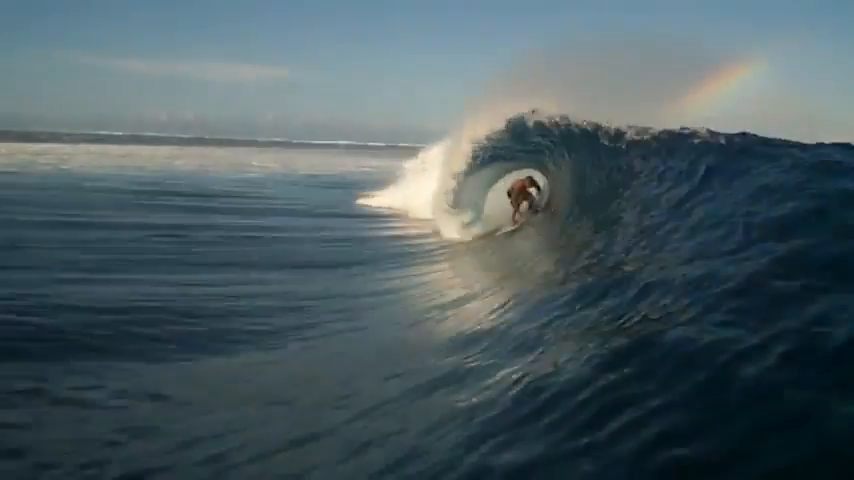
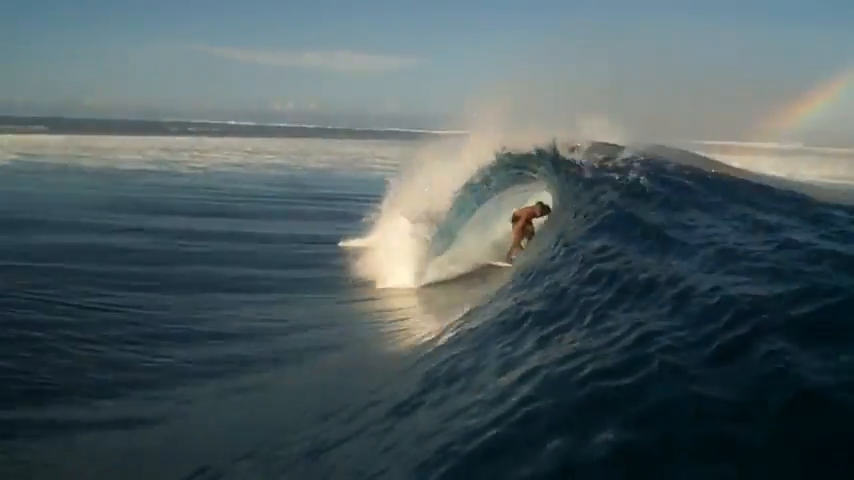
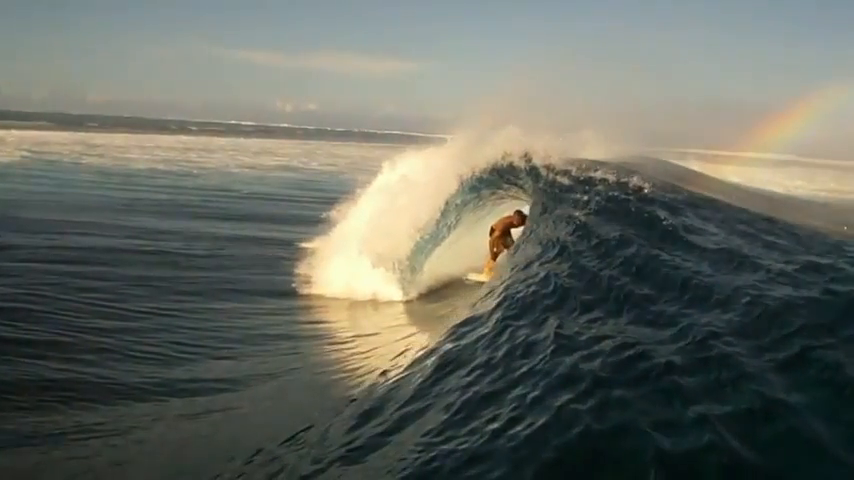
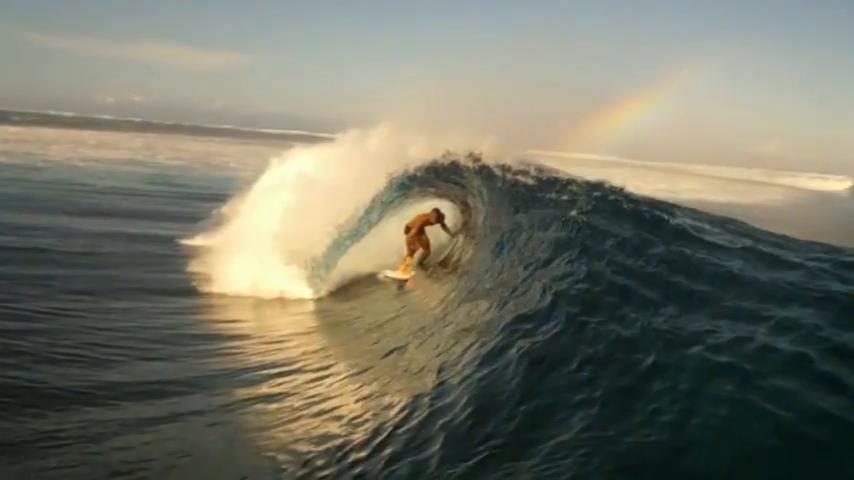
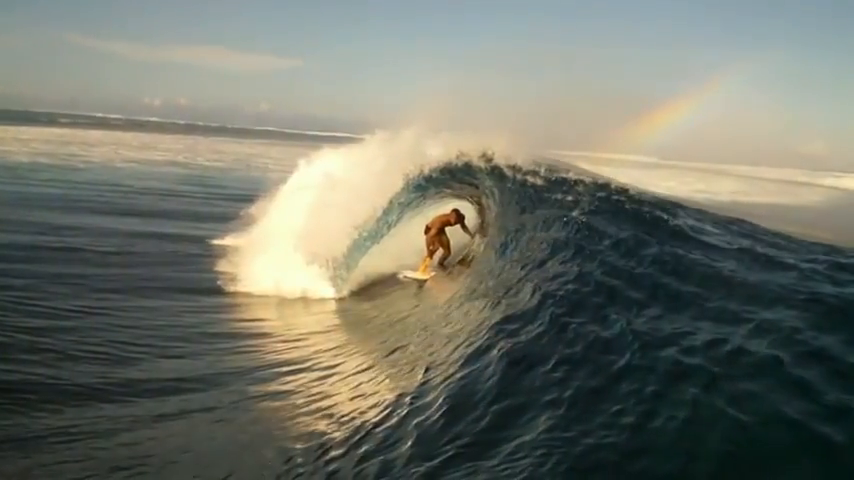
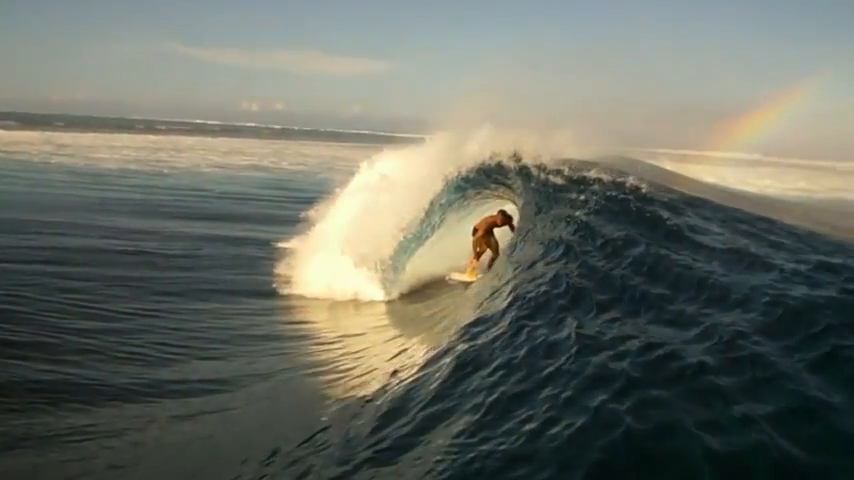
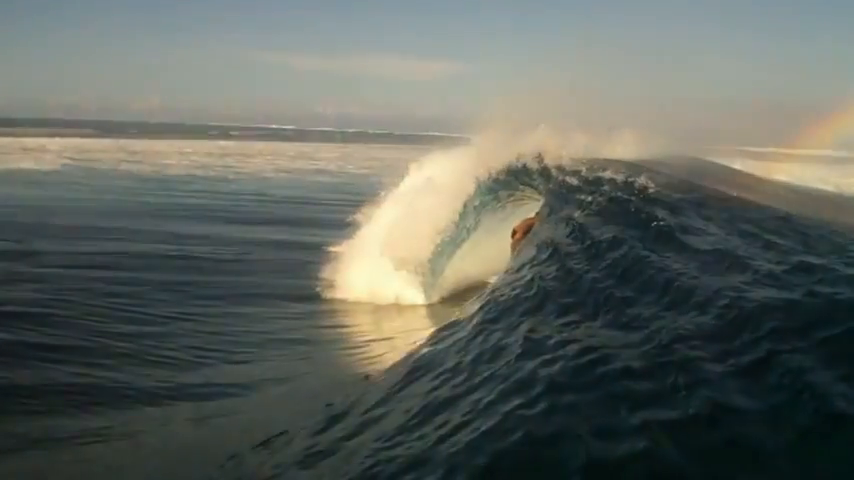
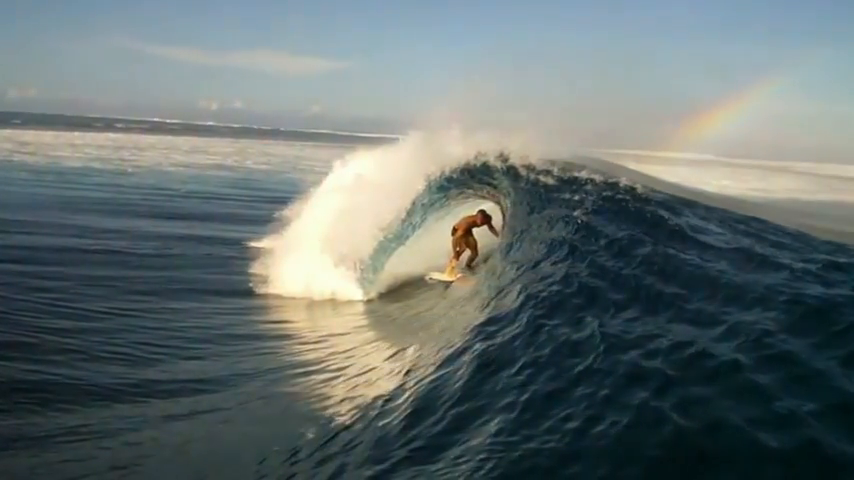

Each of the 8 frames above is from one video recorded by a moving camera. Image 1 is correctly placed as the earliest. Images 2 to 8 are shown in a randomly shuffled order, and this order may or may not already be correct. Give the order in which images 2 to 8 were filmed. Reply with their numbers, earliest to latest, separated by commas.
2, 7, 3, 6, 8, 5, 4
